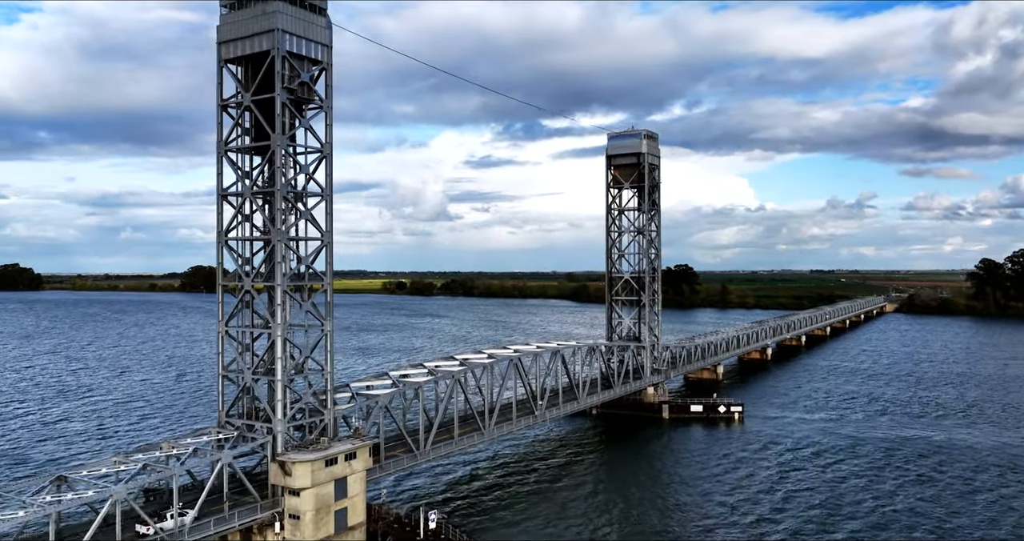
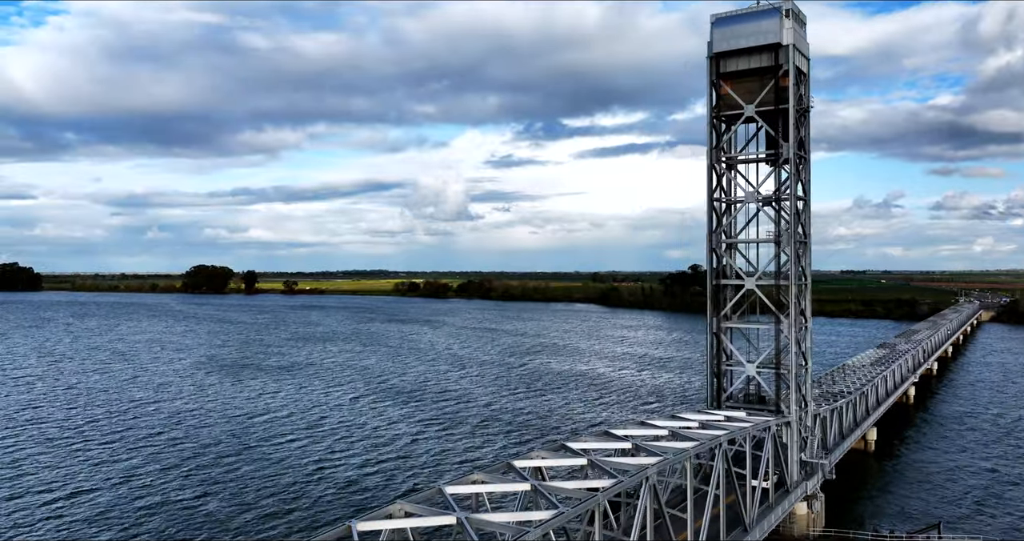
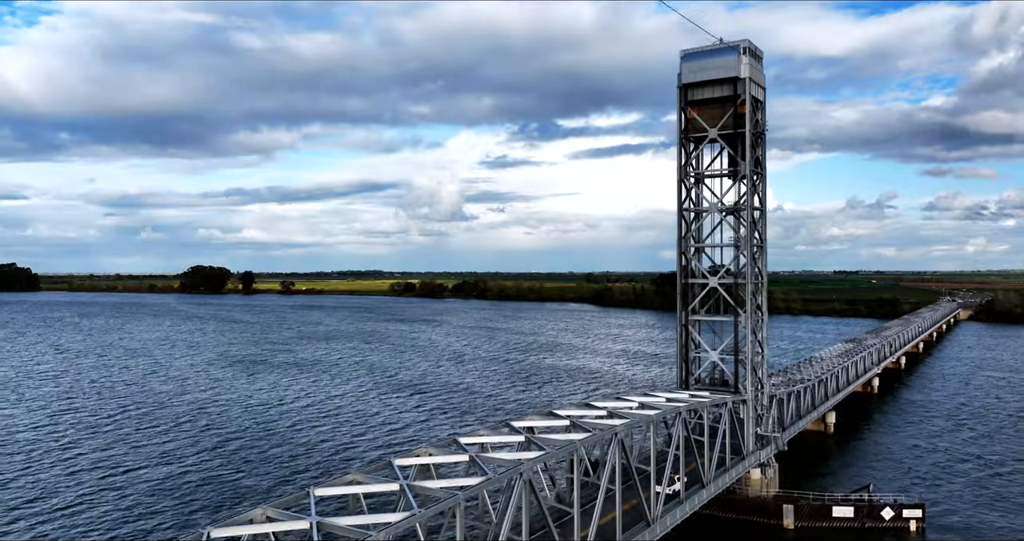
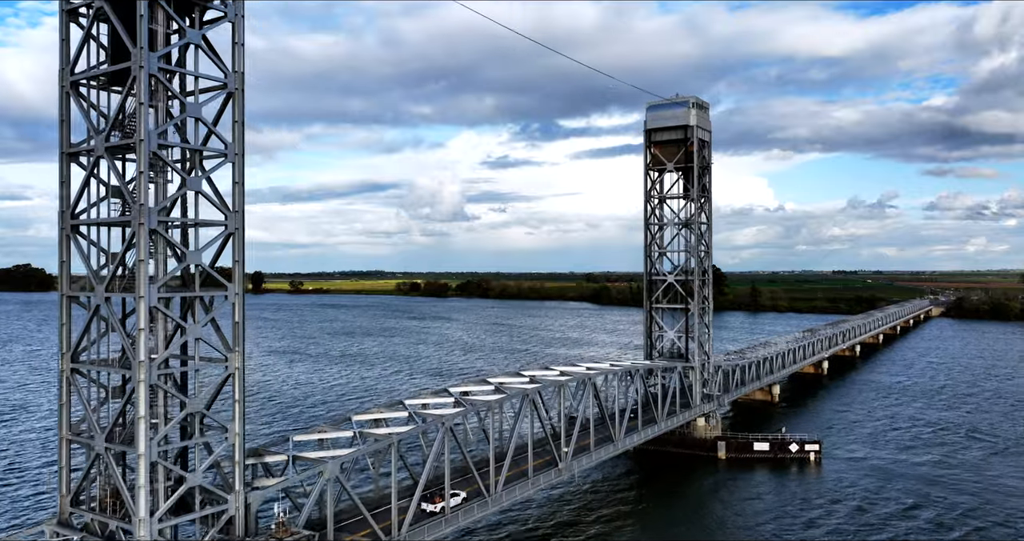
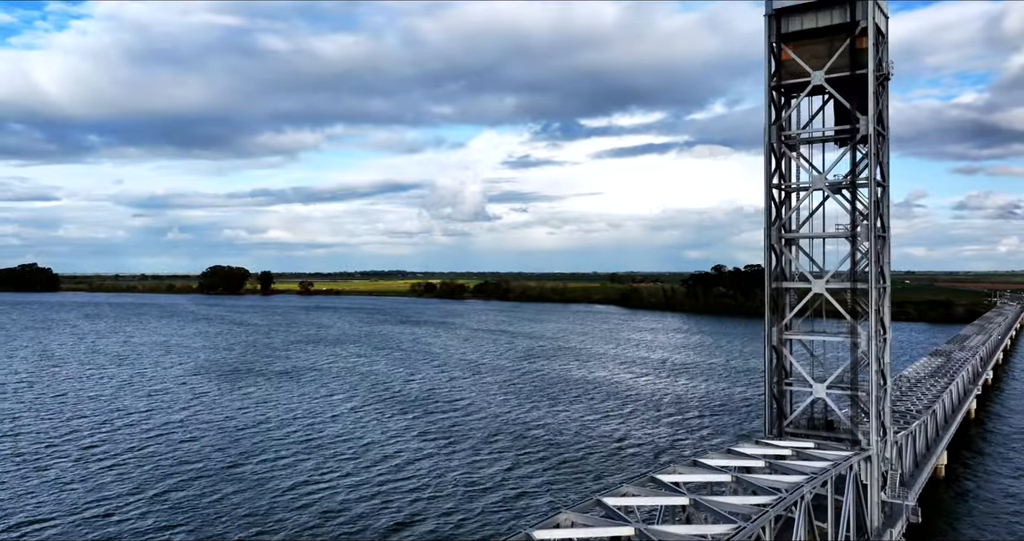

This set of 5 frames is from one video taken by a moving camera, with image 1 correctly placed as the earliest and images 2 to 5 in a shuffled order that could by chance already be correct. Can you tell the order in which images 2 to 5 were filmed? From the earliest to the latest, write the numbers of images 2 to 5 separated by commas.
4, 3, 2, 5
